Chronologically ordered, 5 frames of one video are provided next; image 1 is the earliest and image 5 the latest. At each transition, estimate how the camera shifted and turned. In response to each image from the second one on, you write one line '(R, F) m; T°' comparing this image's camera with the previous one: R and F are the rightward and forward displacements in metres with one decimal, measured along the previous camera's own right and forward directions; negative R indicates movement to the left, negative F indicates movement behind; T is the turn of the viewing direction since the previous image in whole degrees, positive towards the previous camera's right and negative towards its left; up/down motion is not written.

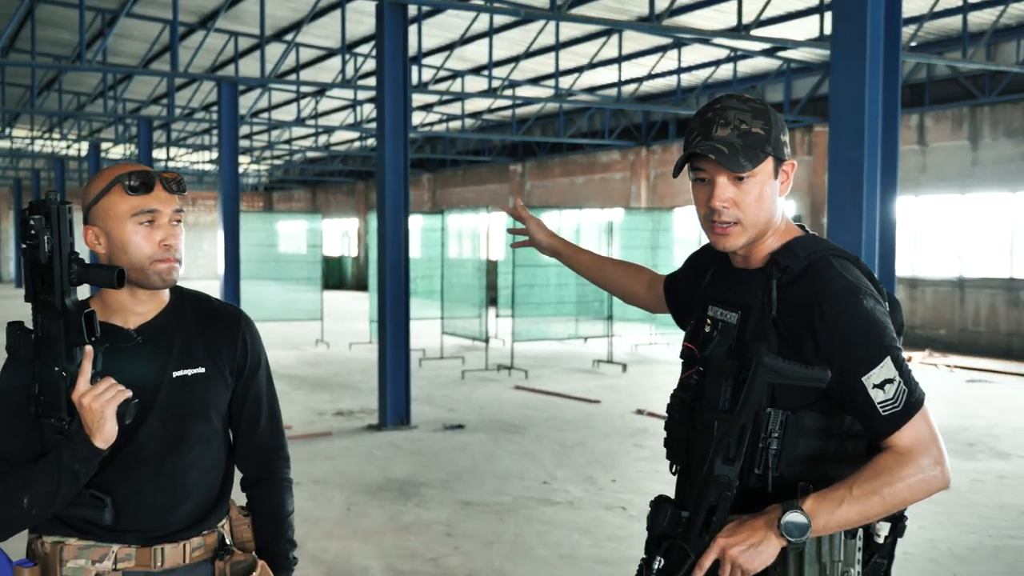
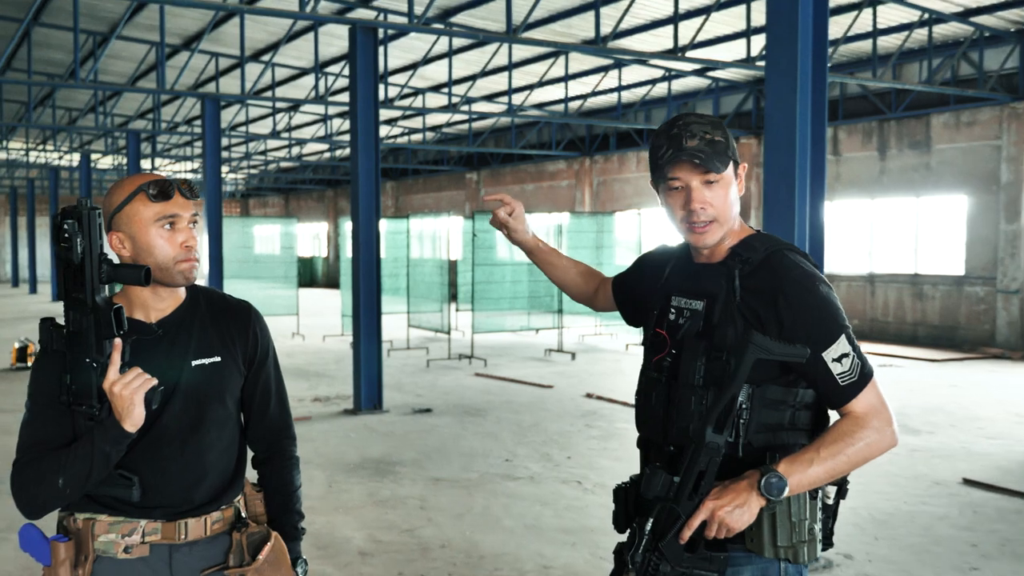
(-0.1, -0.7) m; +4°
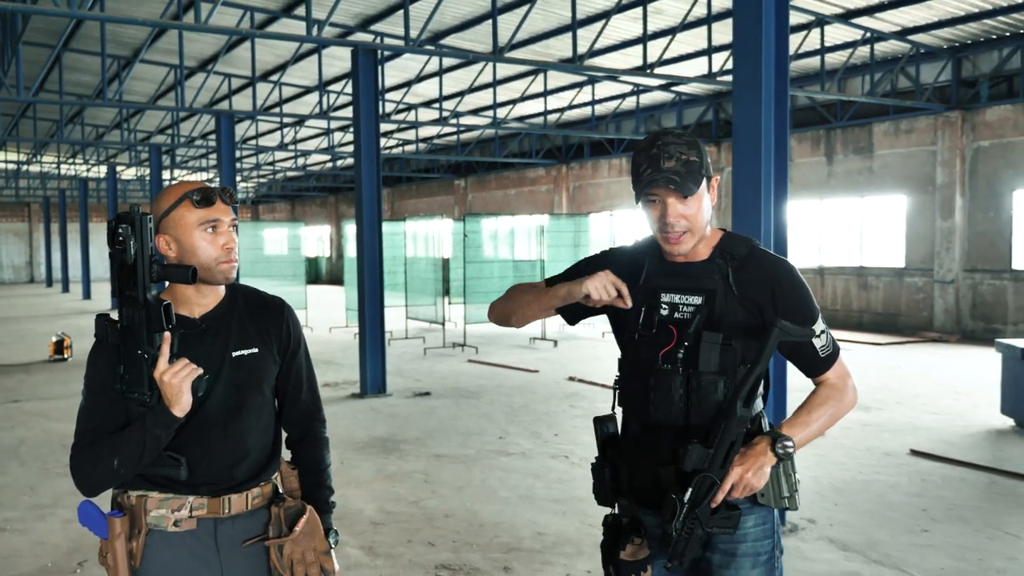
(-0.2, -0.8) m; +2°
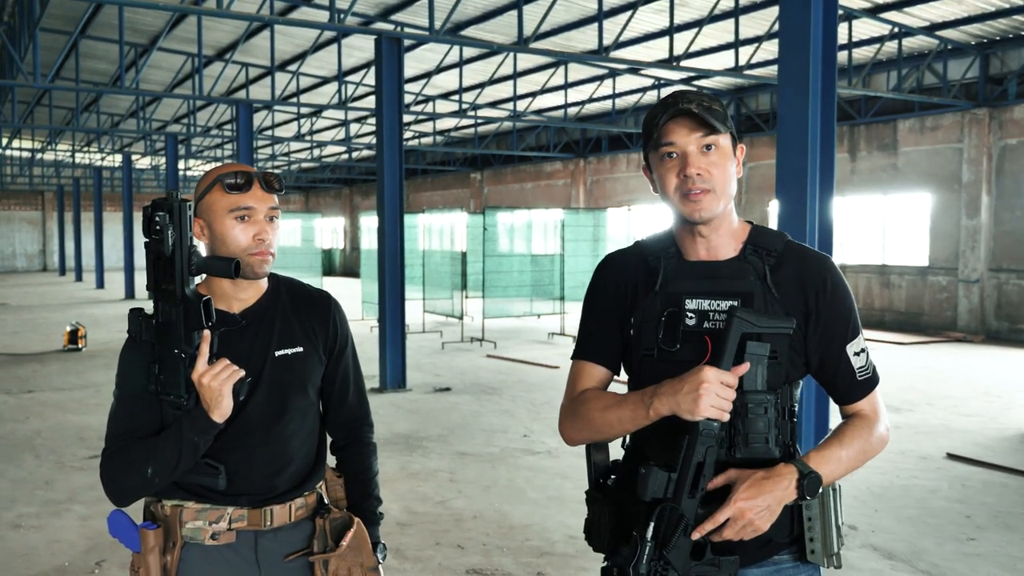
(-0.2, +0.1) m; 0°
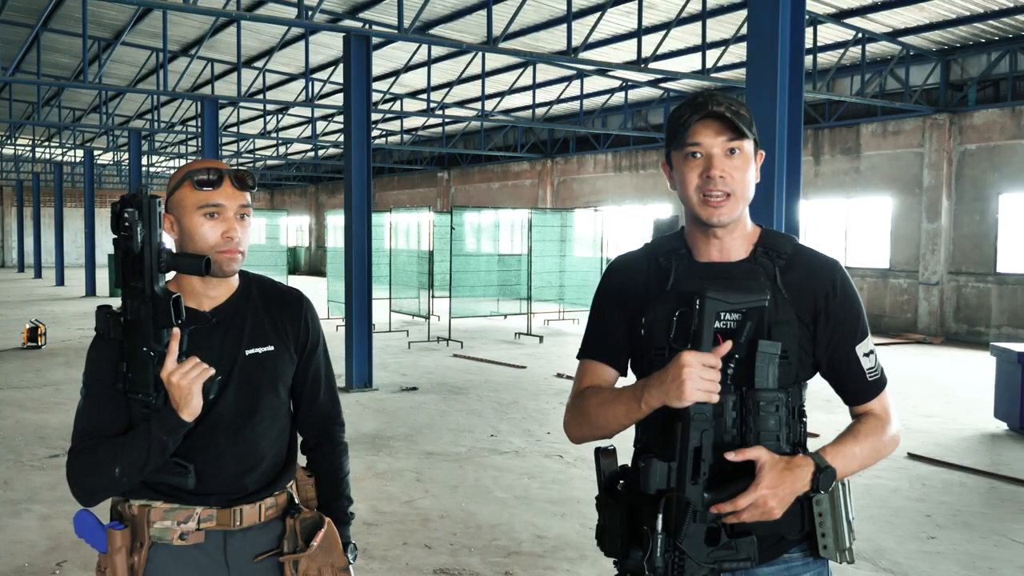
(0.0, 0.0) m; +2°
